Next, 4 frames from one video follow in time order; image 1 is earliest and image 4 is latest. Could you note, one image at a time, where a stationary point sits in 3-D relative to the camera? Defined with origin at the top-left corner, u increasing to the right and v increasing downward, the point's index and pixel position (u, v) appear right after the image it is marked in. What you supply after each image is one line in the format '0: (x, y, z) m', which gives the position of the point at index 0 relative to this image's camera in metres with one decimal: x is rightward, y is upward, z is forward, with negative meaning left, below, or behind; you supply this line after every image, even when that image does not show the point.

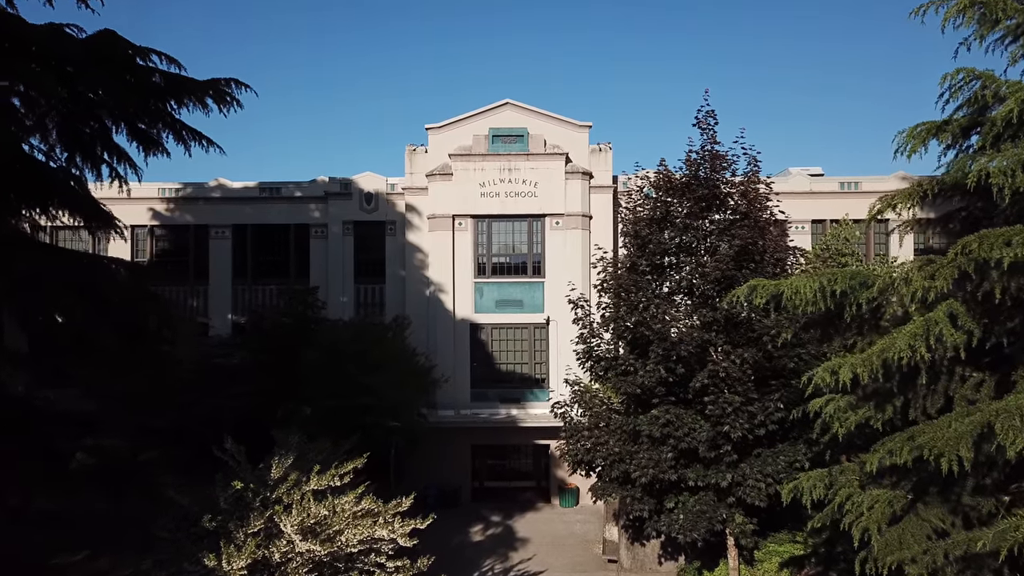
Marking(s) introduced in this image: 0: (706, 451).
0: (+3.0, -2.5, +12.1) m
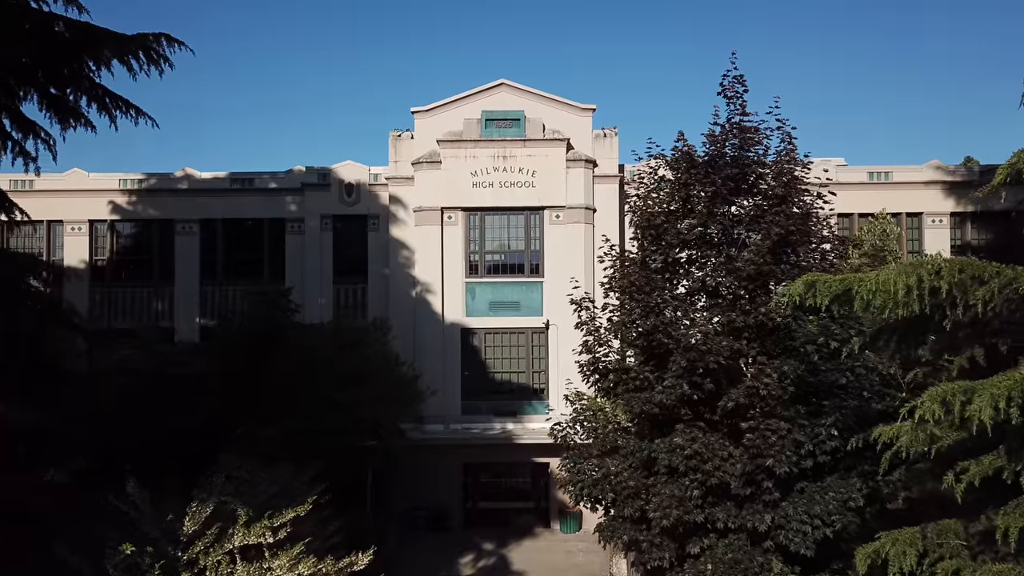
0: (+2.8, -2.4, +9.8) m
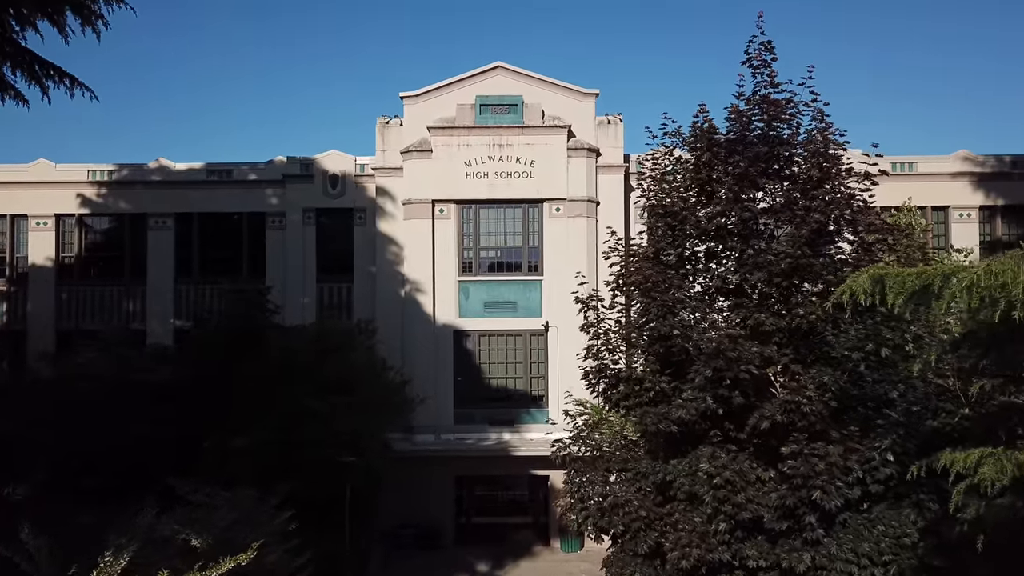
0: (+2.8, -2.4, +8.4) m
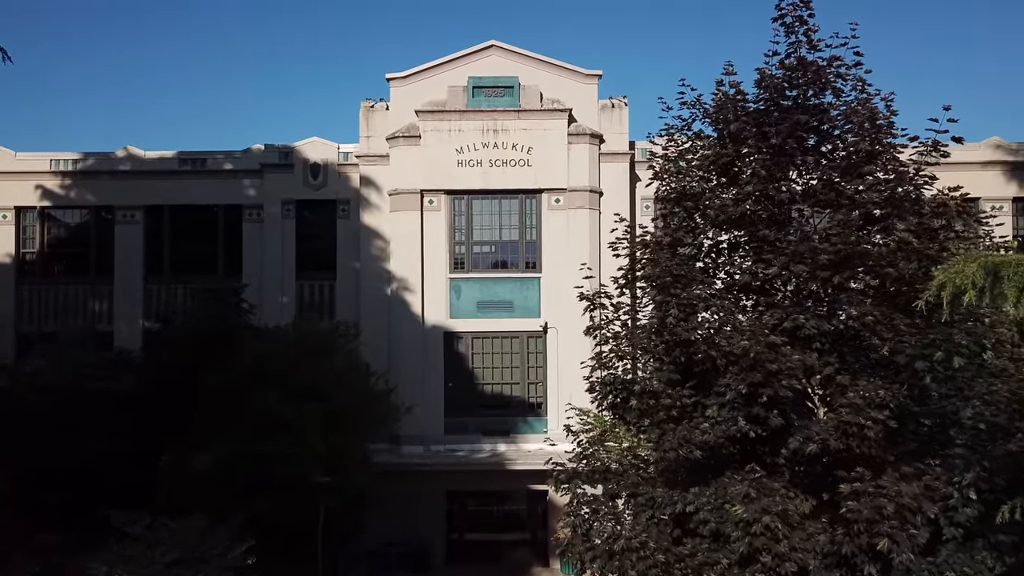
0: (+2.7, -2.4, +6.9) m
